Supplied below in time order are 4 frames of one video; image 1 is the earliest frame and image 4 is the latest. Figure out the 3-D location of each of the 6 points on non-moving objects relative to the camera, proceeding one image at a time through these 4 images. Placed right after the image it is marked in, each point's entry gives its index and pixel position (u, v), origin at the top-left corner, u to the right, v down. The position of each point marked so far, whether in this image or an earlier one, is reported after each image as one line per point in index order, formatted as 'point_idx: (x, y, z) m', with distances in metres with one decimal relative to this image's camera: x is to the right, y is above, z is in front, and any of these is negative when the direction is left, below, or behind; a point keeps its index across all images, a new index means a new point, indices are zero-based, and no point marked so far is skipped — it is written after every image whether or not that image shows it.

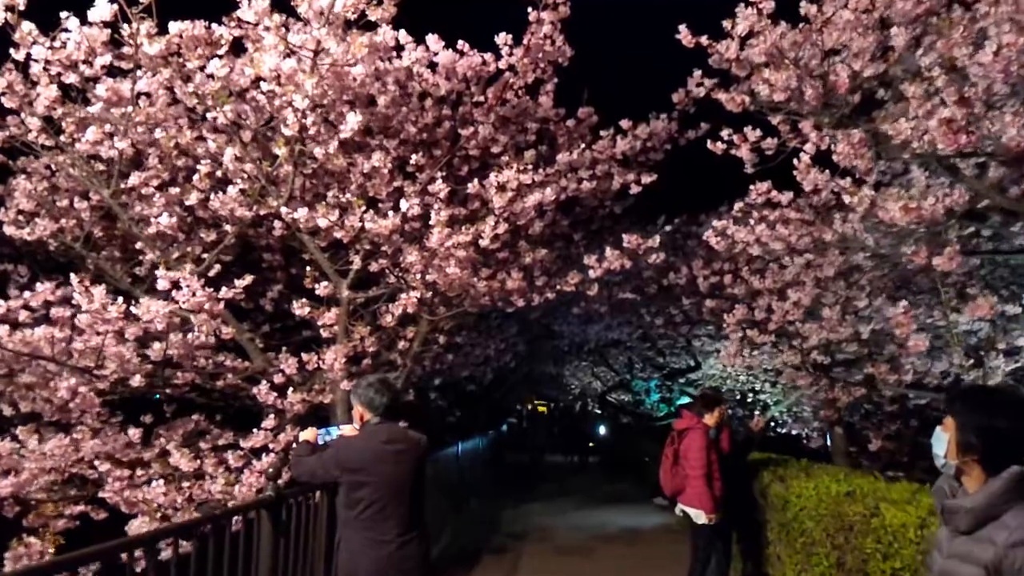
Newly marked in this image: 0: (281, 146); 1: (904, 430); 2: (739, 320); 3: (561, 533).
0: (-2.2, +1.3, +8.2) m
1: (+6.9, -2.5, +15.5) m
2: (+3.4, -0.5, +13.3) m
3: (+0.9, -4.5, +16.2) m
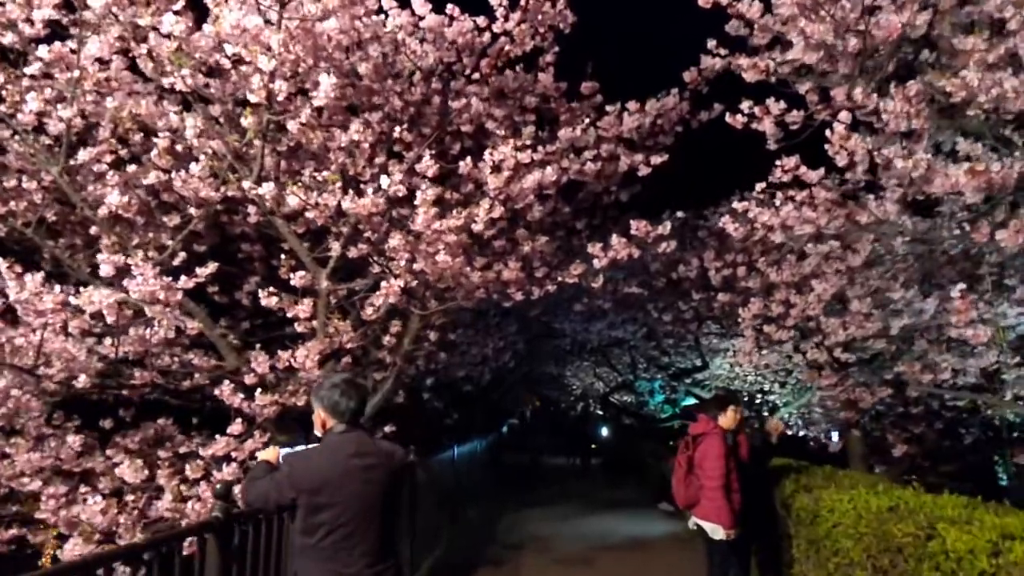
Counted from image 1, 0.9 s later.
0: (-2.2, +1.4, +7.3) m
1: (+6.9, -2.4, +14.5) m
2: (+3.4, -0.4, +12.4) m
3: (+0.9, -4.4, +15.3) m
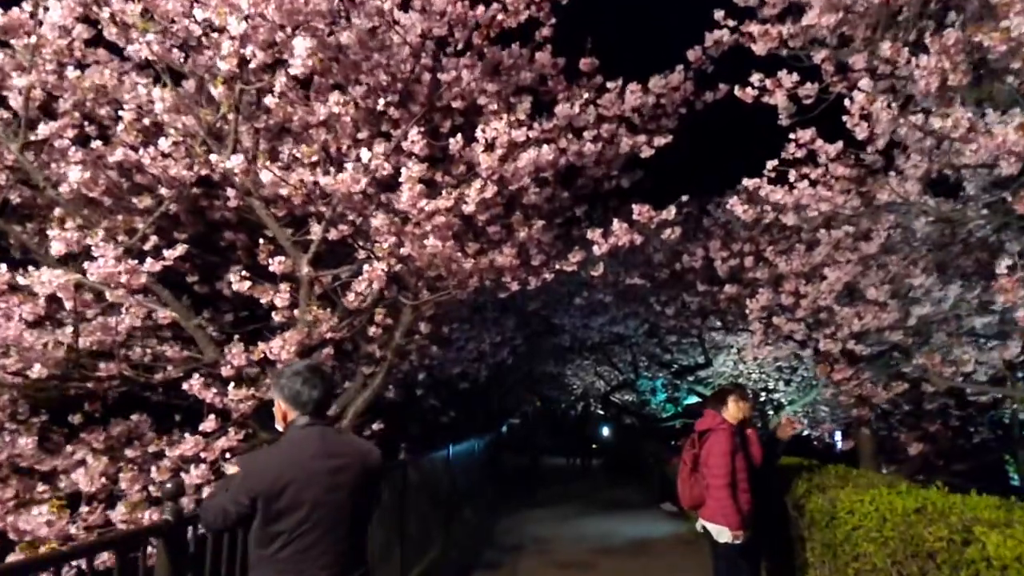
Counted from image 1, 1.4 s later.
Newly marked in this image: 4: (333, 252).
0: (-2.3, +1.6, +6.8) m
1: (+6.9, -2.3, +14.0) m
2: (+3.4, -0.3, +11.8) m
3: (+0.9, -4.3, +14.7) m
4: (-1.8, +0.4, +8.6) m
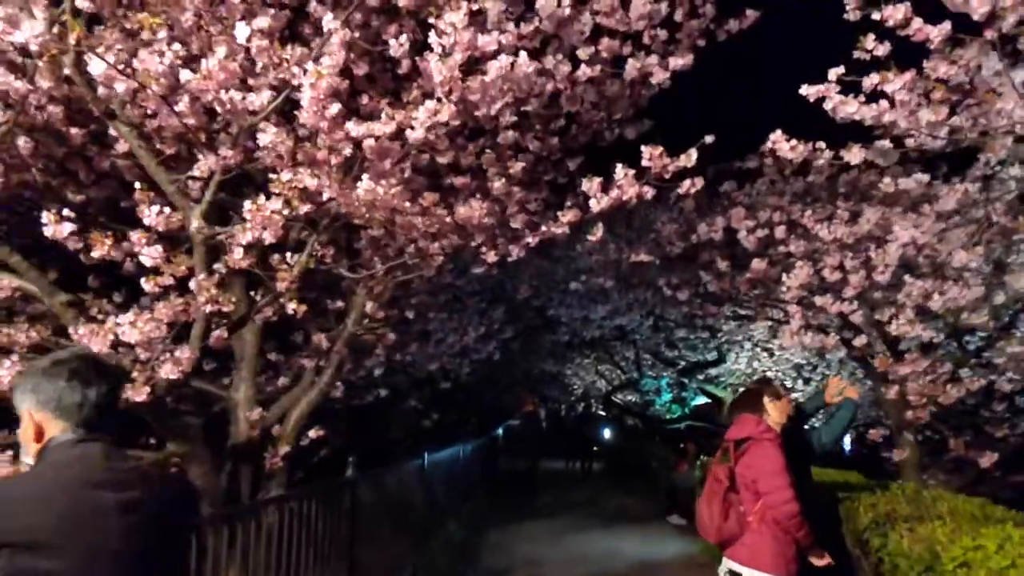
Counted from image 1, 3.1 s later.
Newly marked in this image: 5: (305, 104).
0: (-2.5, +1.8, +4.6) m
1: (+6.6, -2.0, +11.8) m
2: (+3.1, 0.0, +9.6) m
3: (+0.7, -4.0, +12.5) m
4: (-2.0, +0.6, +6.5) m
5: (-1.1, +1.1, +5.3) m
